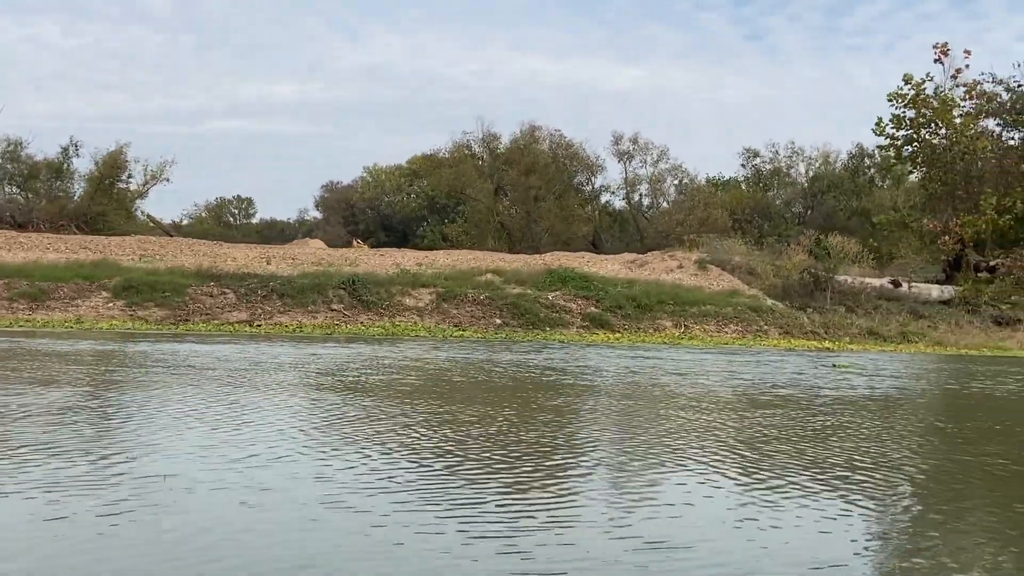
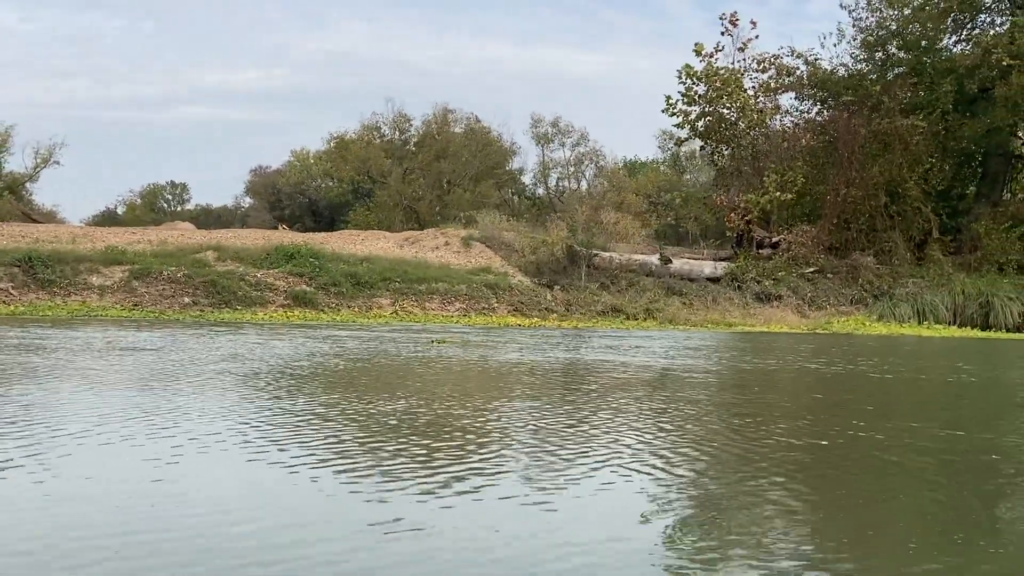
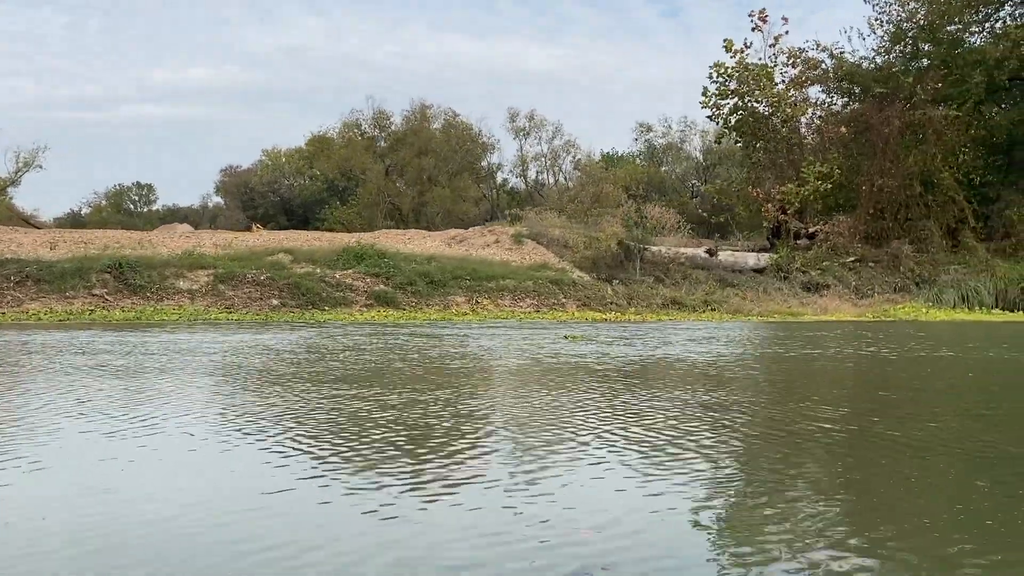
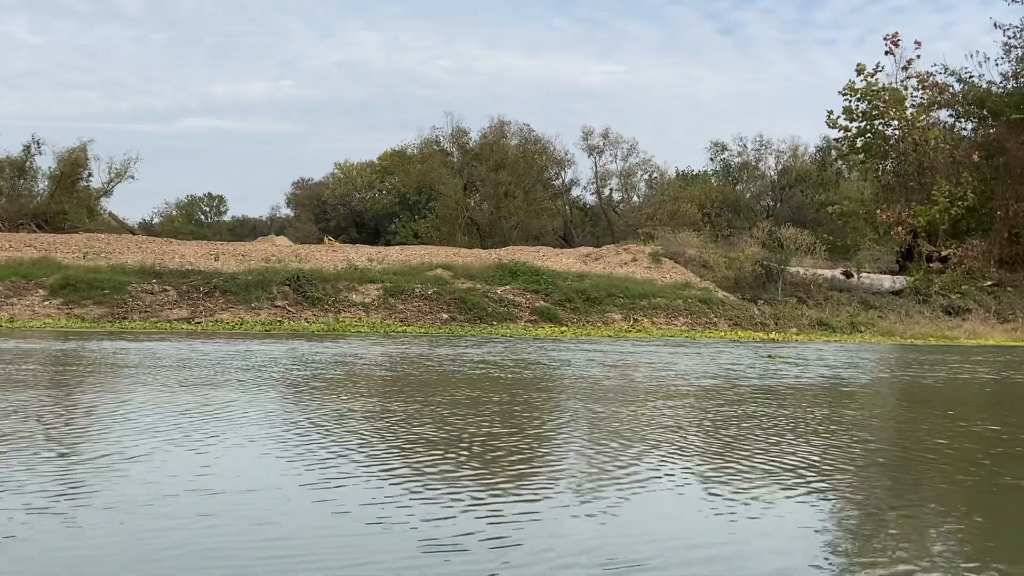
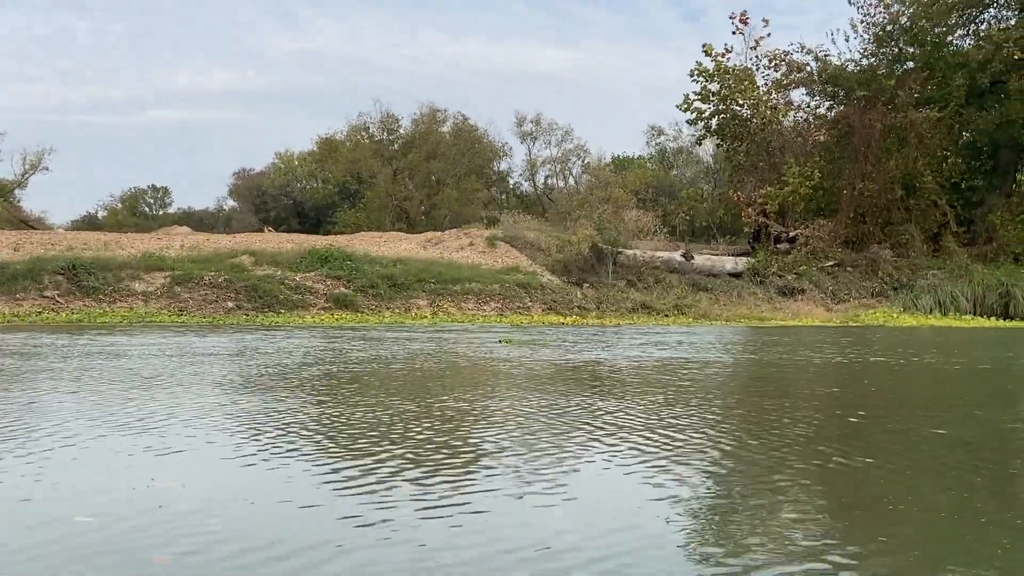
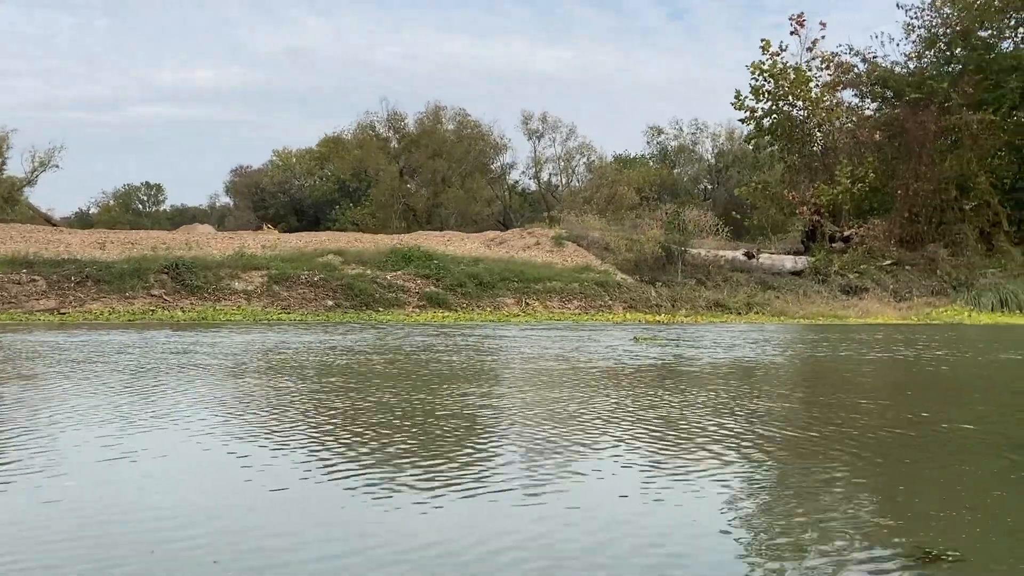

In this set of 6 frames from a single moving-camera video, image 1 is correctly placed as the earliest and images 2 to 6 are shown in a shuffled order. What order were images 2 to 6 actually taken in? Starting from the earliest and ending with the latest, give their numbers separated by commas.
4, 6, 3, 5, 2
